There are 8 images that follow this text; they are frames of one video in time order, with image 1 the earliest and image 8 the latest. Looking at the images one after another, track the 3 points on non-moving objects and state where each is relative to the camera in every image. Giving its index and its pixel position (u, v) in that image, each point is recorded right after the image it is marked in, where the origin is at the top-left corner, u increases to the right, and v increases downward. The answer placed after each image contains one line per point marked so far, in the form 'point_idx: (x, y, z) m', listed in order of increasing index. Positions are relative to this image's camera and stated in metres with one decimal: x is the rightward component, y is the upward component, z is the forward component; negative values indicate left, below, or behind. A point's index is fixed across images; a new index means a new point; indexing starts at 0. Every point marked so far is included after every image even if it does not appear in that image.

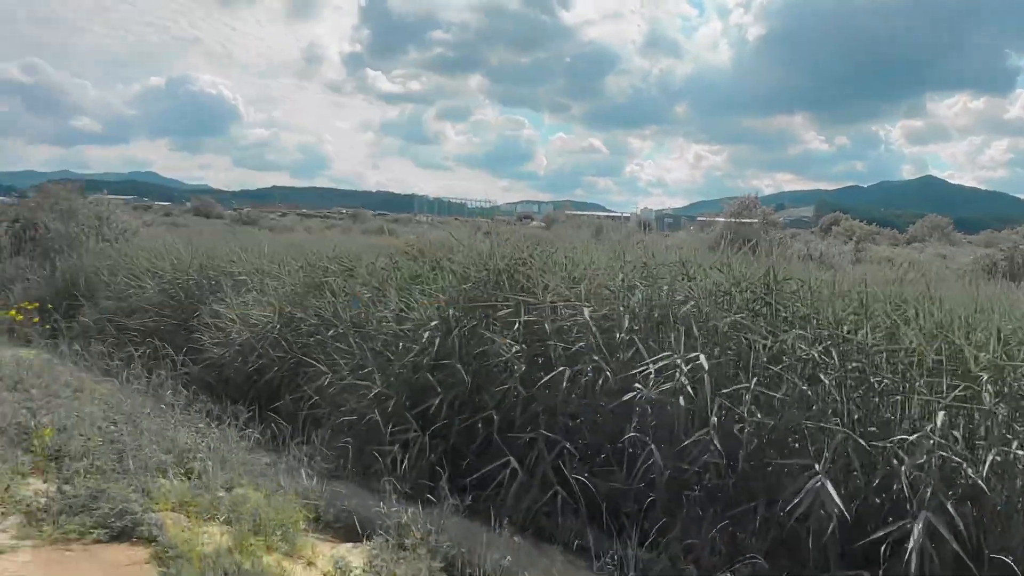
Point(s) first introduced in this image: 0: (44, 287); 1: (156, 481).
0: (-8.1, 0.0, +12.0) m
1: (-2.2, -1.2, +4.2) m
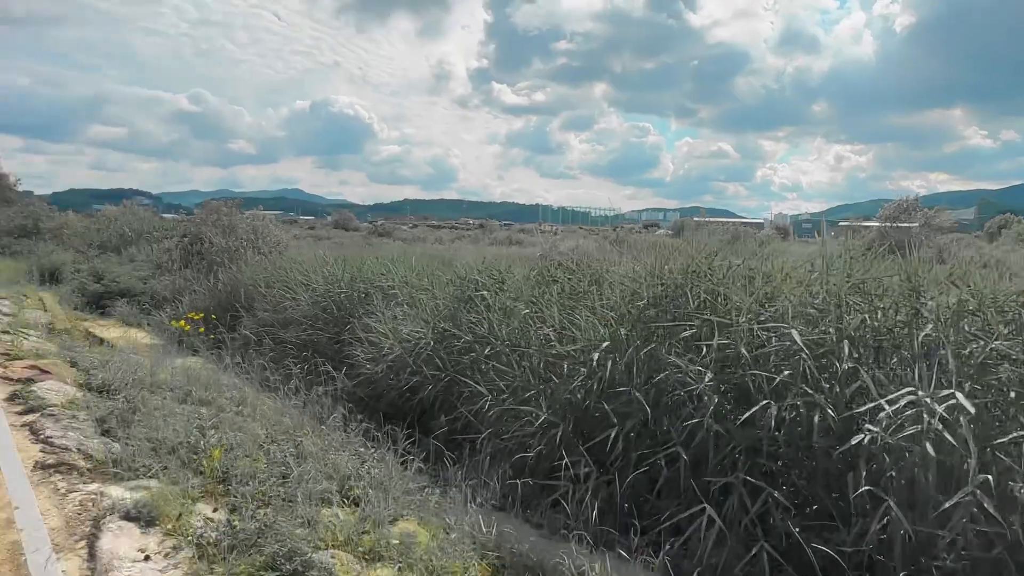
0: (-5.6, -0.2, +12.6) m
1: (-1.1, -1.3, +3.9) m
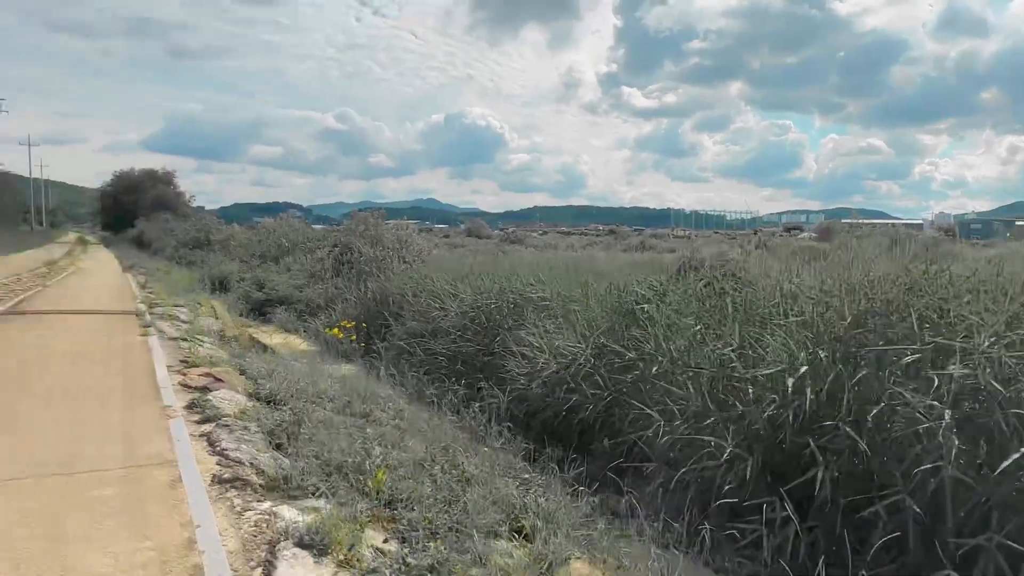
0: (-2.9, -0.4, +13.0) m
1: (-0.1, -1.4, +3.6) m
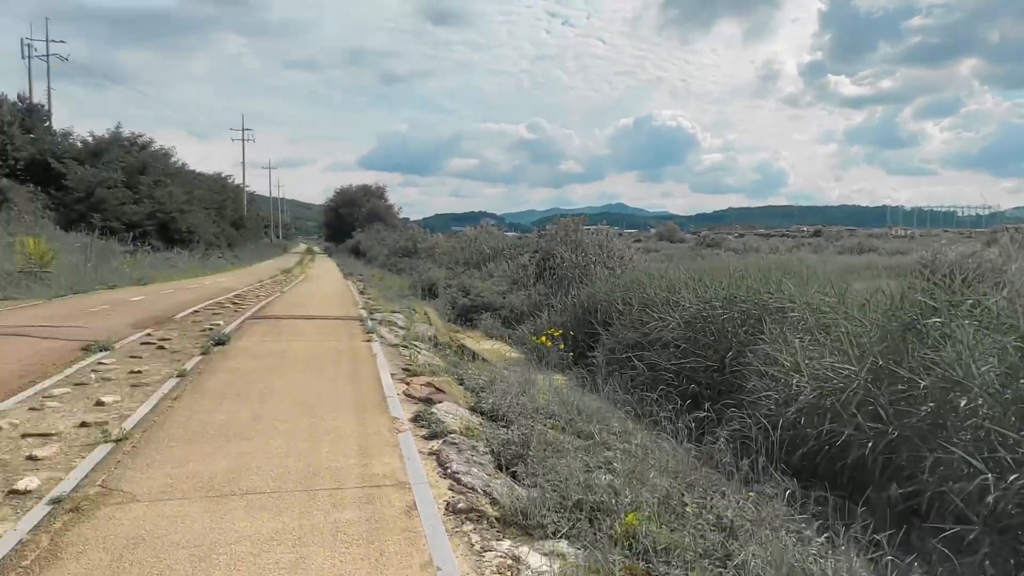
0: (+1.0, -0.5, +12.6) m
1: (+1.1, -1.4, +2.9) m
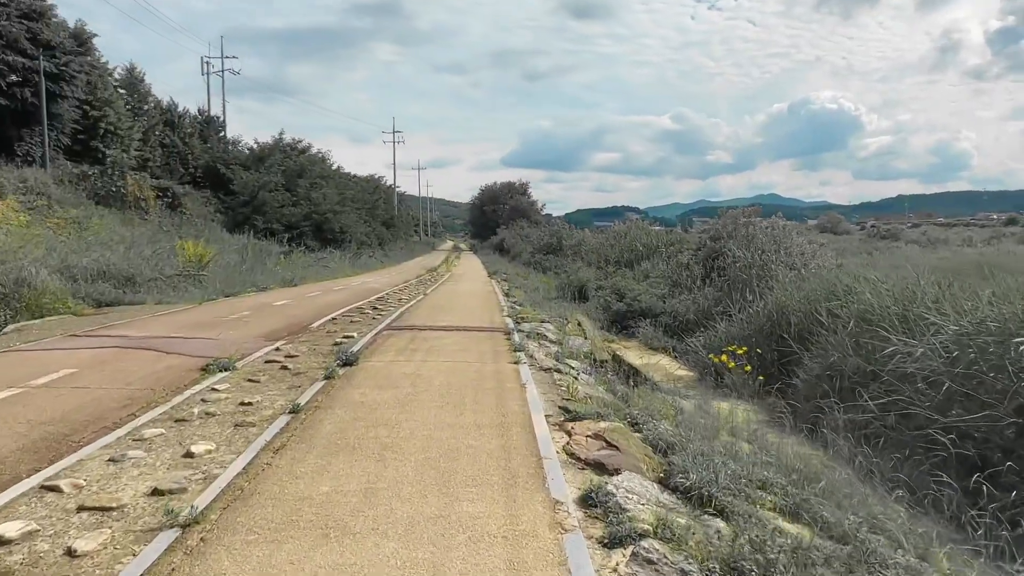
0: (+3.6, -0.6, +10.5) m
1: (+1.7, -1.6, +0.9) m
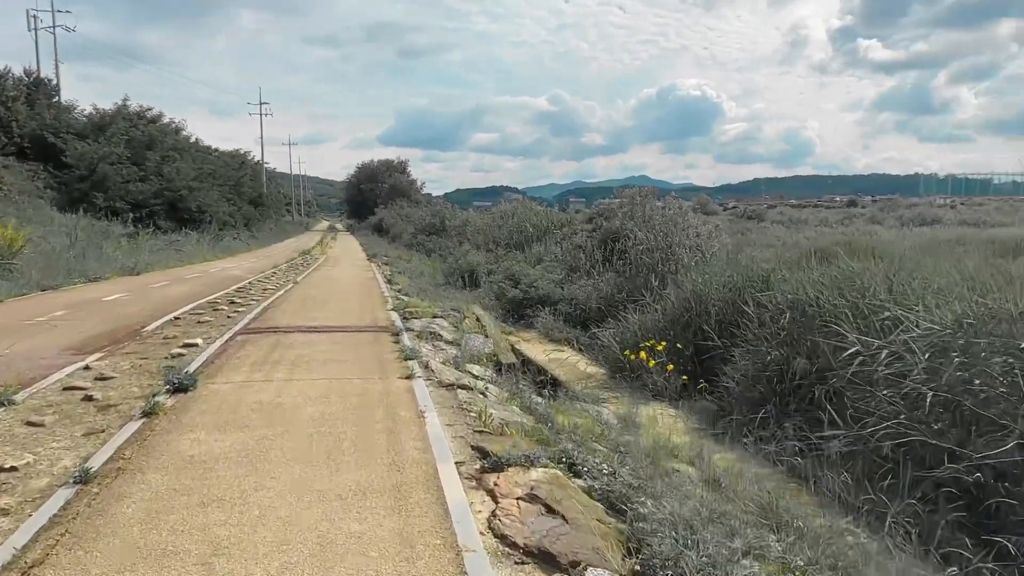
0: (+2.1, -0.4, +9.6) m
1: (+1.9, -1.7, -0.2) m
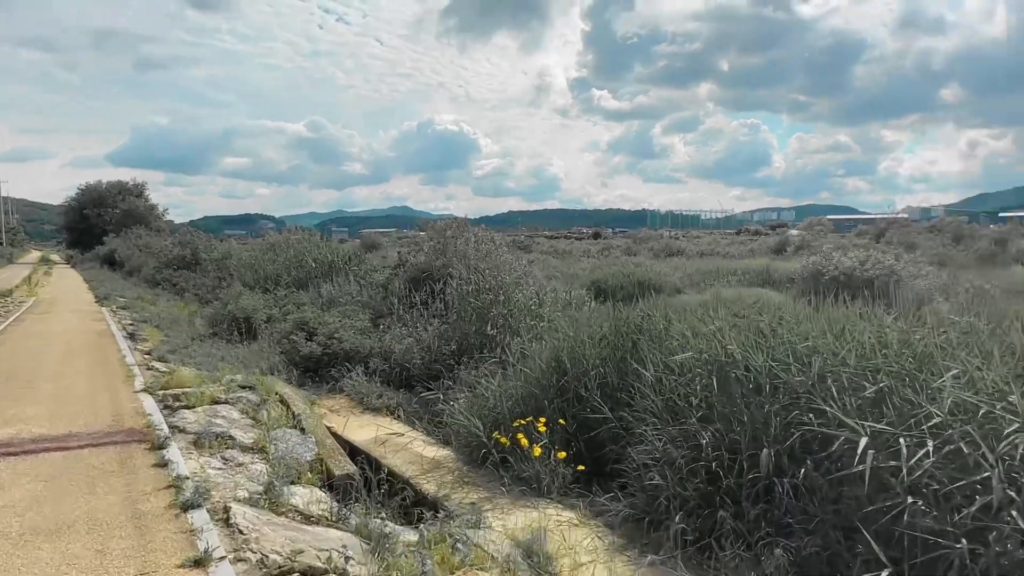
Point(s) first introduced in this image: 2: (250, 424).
0: (+0.1, -1.0, +7.6) m
1: (+3.2, -1.9, -1.7) m
2: (-2.3, -1.1, +5.9) m
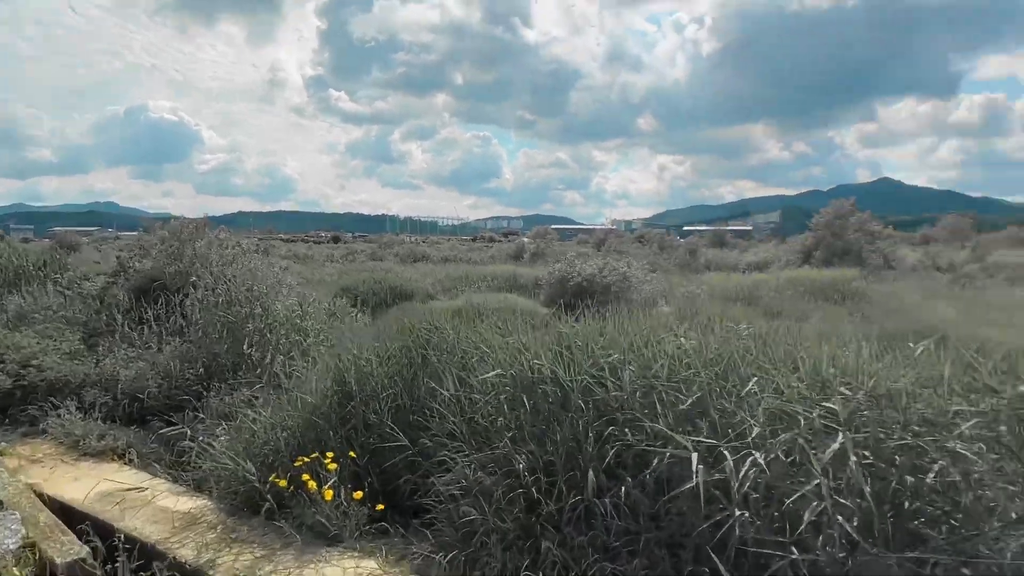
0: (-2.1, -1.1, +6.6) m
1: (+4.3, -1.9, -0.9) m
2: (-3.6, -1.3, +4.1) m
